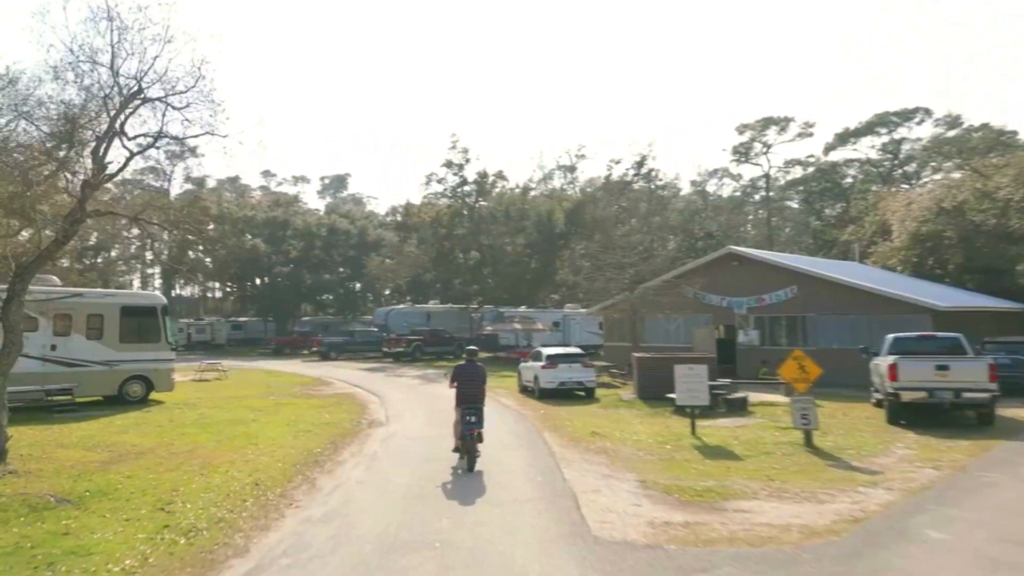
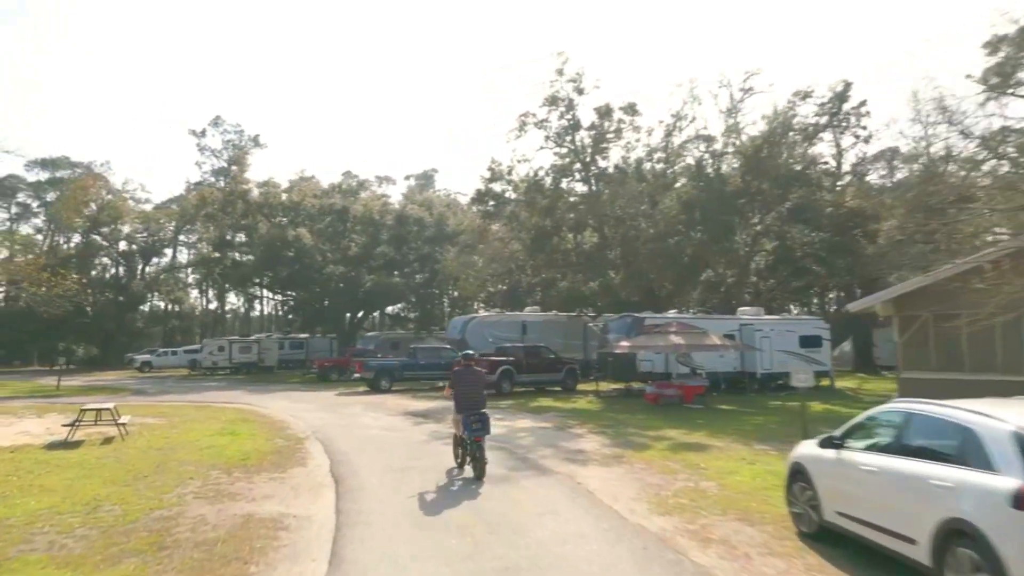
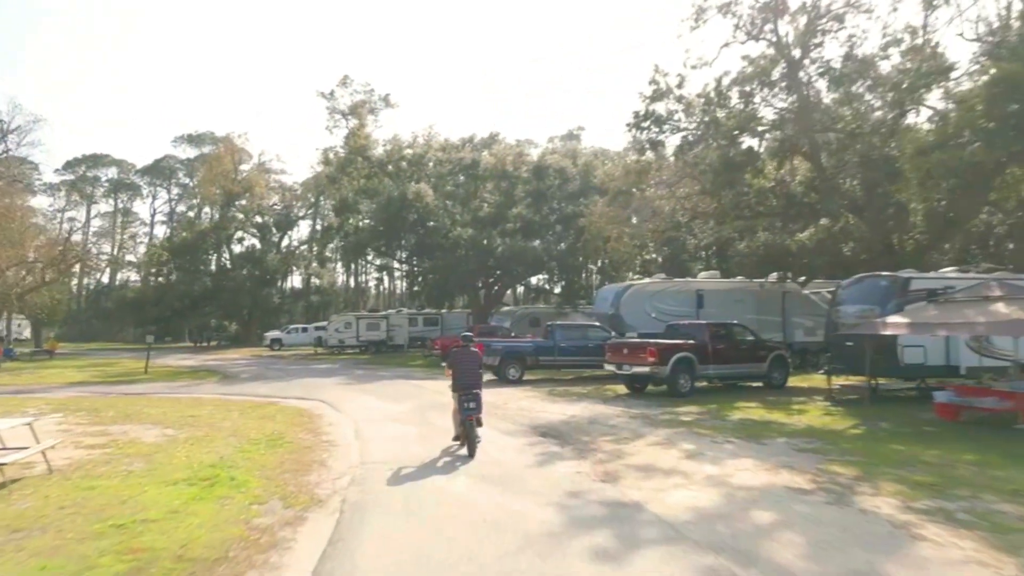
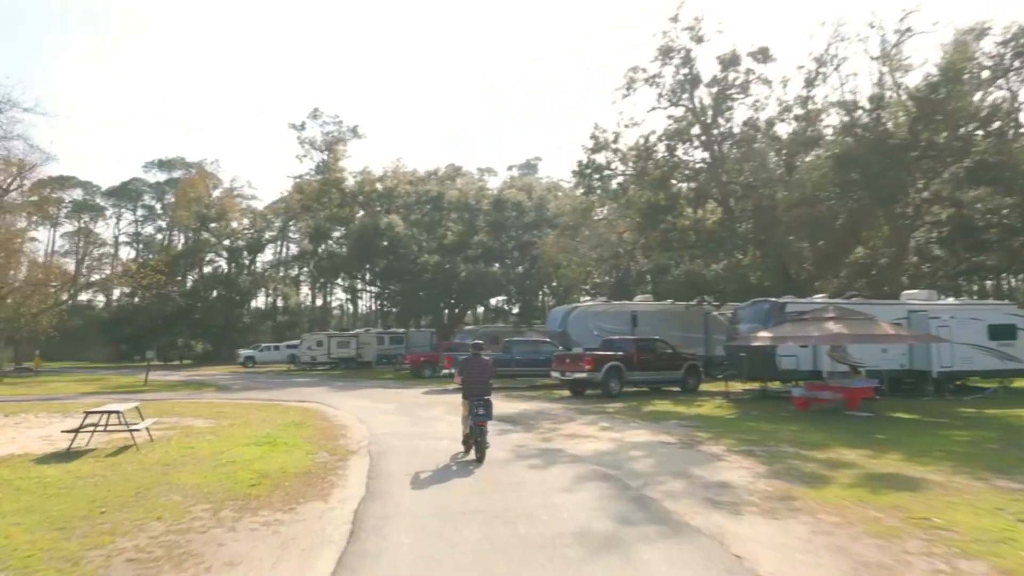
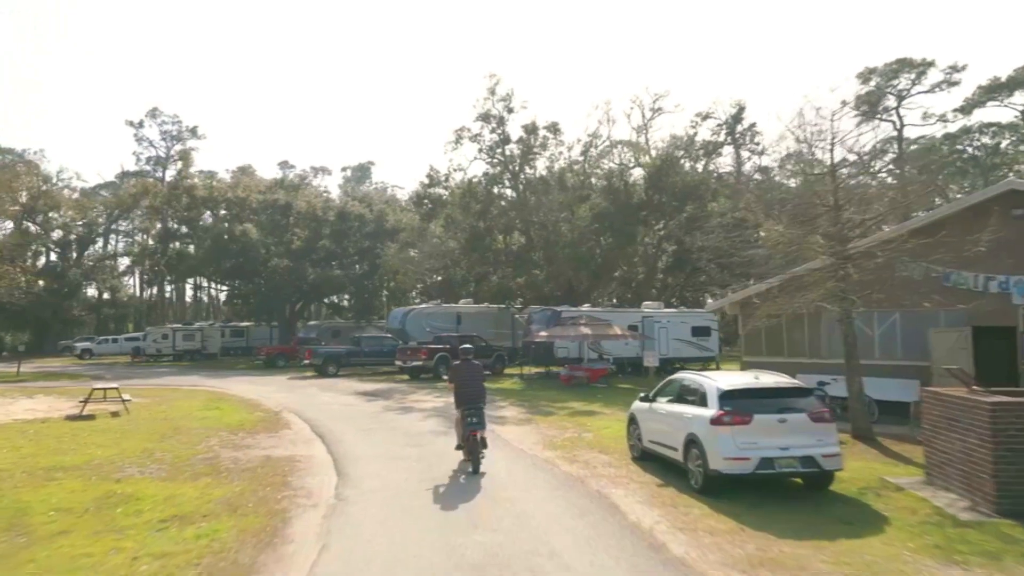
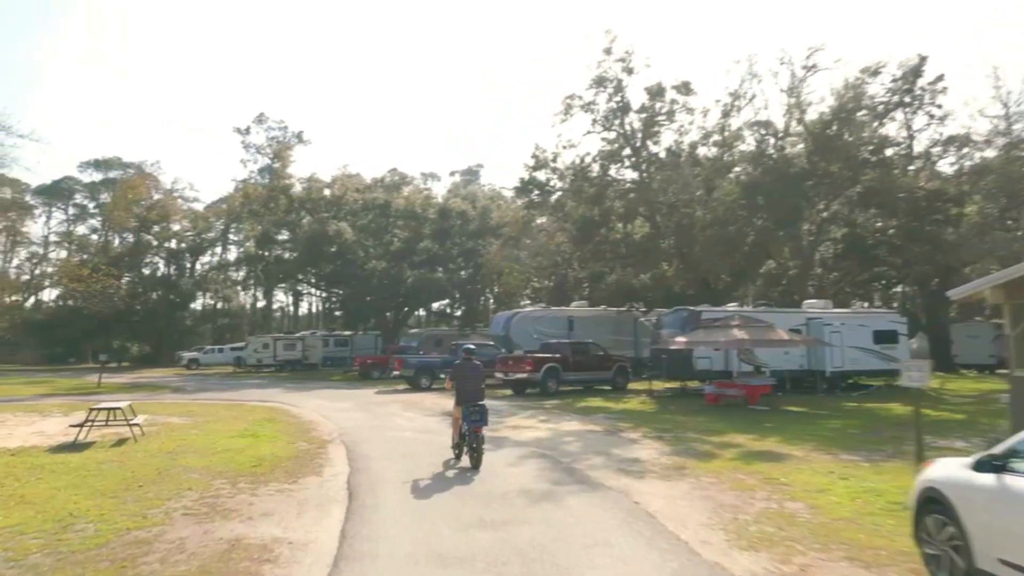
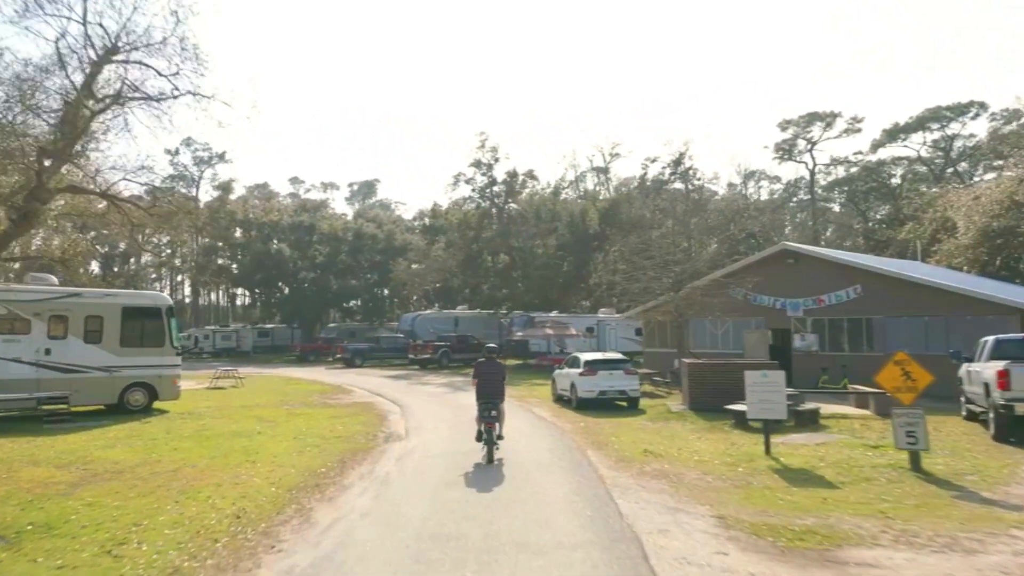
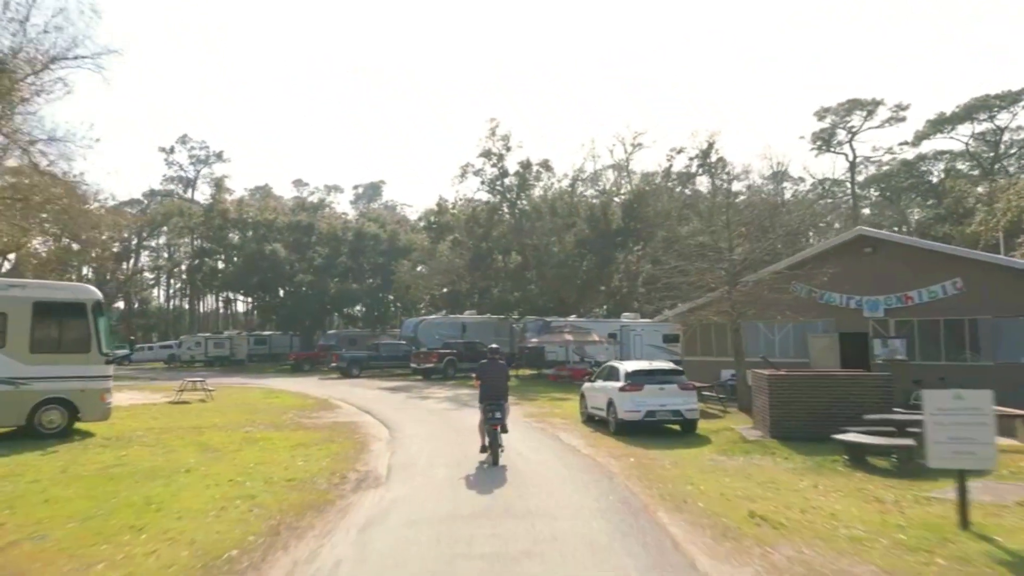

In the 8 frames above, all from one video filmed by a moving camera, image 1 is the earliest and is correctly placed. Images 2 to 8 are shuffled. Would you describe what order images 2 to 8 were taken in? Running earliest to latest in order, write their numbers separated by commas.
7, 8, 5, 2, 6, 4, 3
